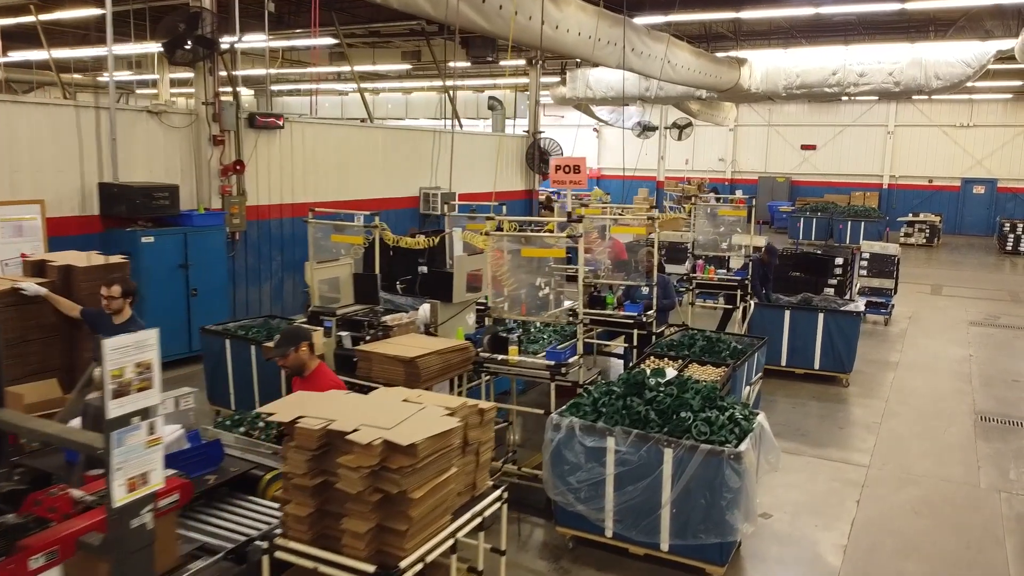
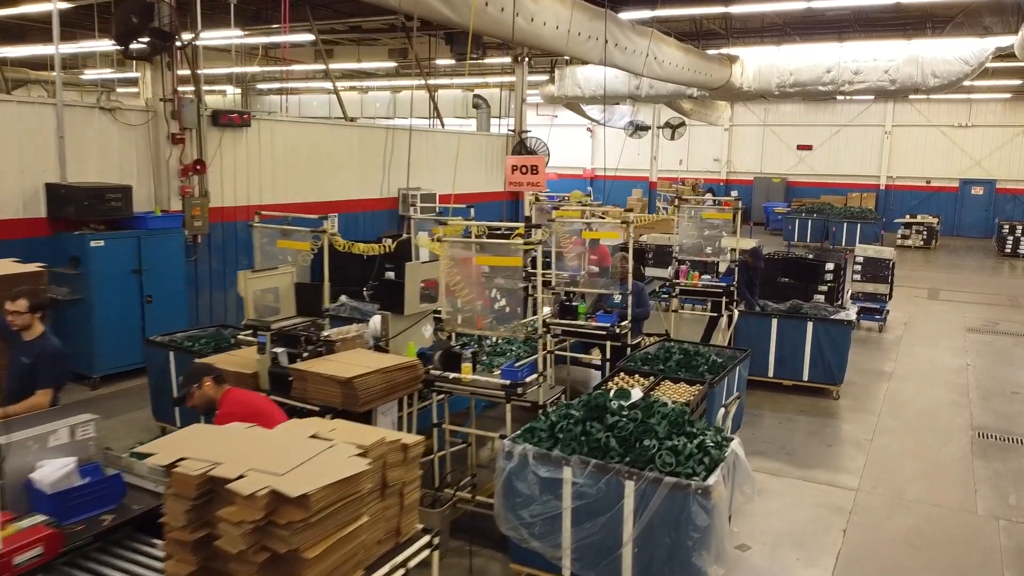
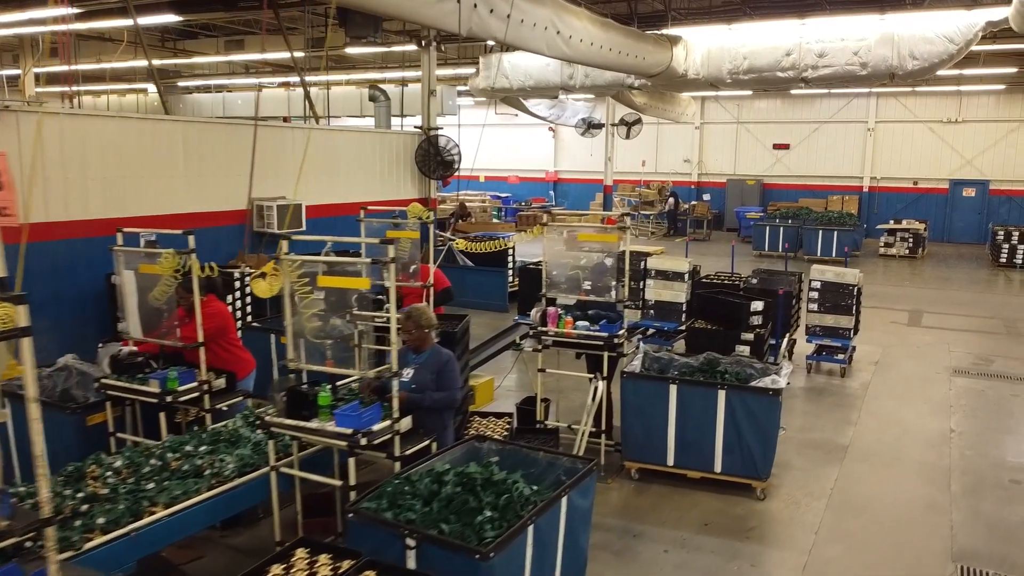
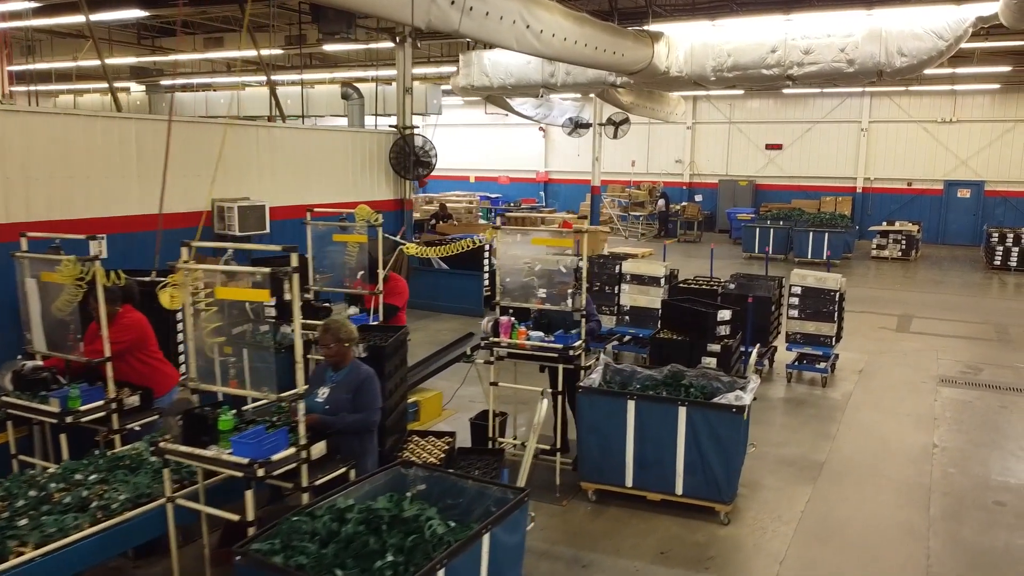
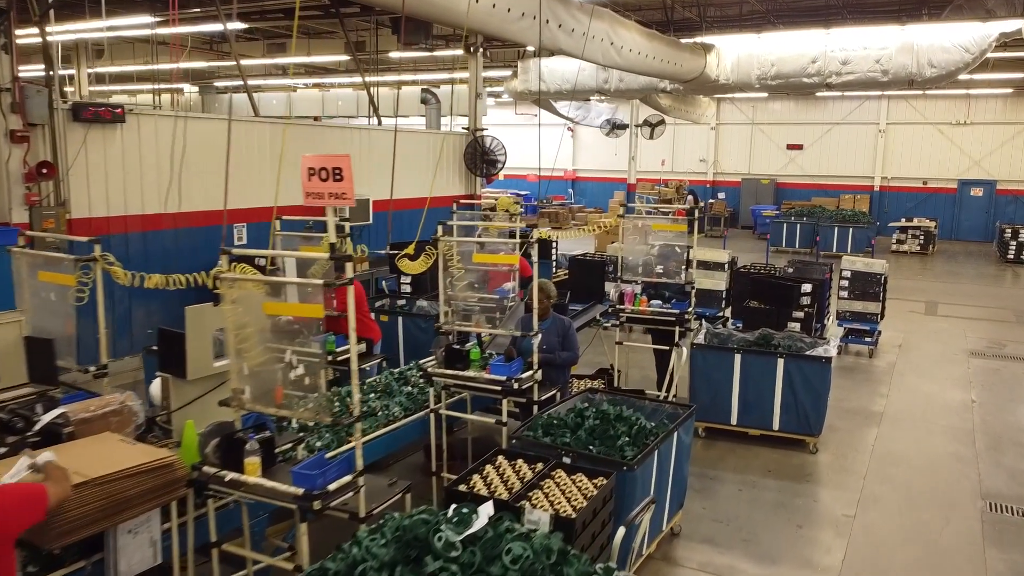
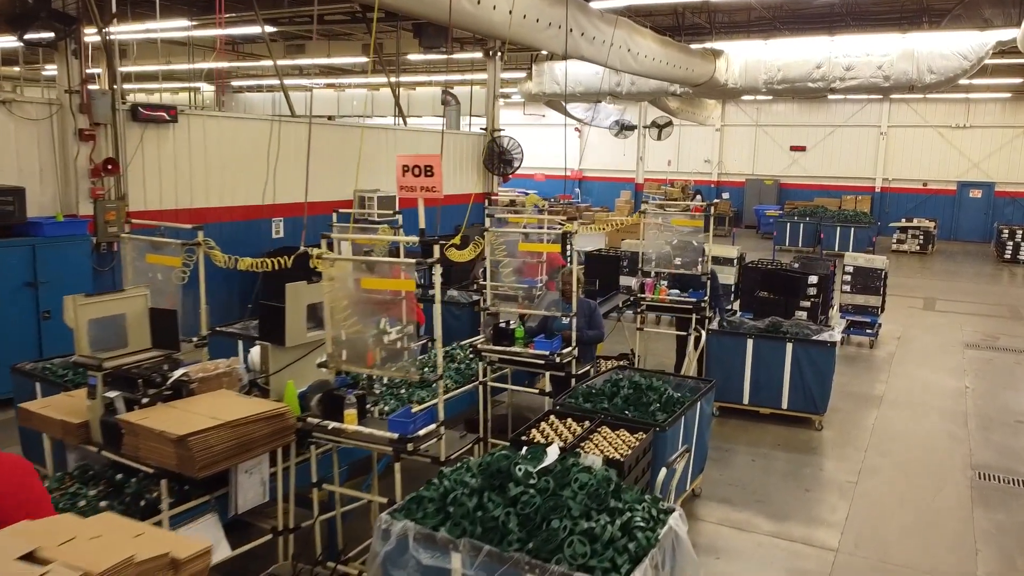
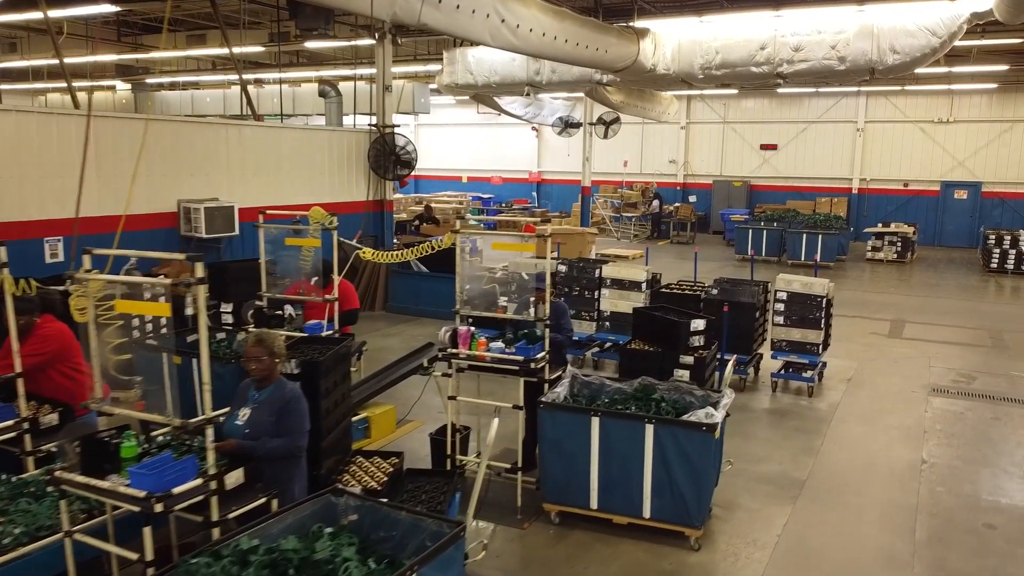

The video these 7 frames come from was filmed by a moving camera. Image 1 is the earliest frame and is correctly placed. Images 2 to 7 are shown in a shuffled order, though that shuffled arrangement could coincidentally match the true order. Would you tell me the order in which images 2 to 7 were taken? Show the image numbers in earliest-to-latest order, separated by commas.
2, 6, 5, 3, 4, 7
